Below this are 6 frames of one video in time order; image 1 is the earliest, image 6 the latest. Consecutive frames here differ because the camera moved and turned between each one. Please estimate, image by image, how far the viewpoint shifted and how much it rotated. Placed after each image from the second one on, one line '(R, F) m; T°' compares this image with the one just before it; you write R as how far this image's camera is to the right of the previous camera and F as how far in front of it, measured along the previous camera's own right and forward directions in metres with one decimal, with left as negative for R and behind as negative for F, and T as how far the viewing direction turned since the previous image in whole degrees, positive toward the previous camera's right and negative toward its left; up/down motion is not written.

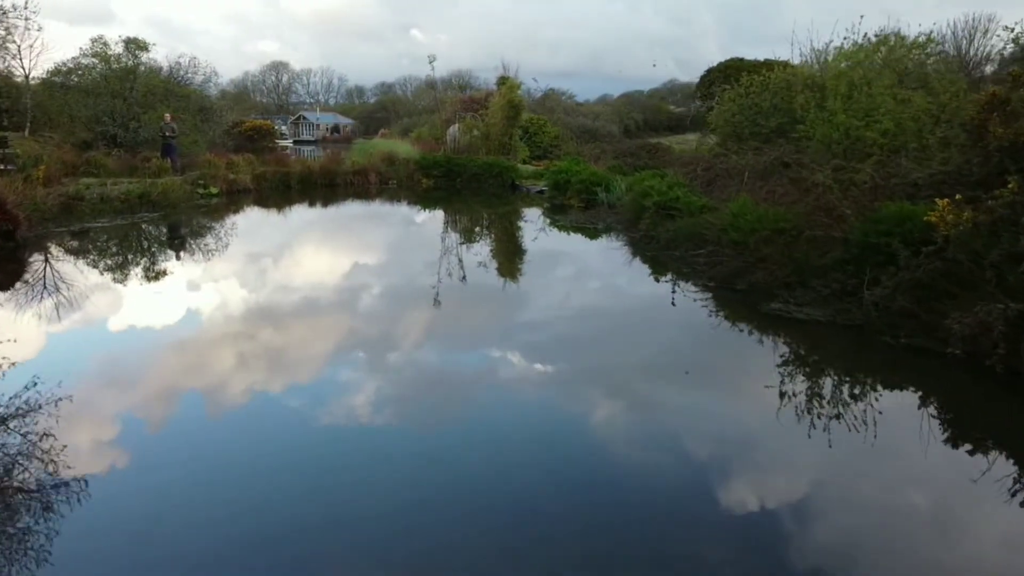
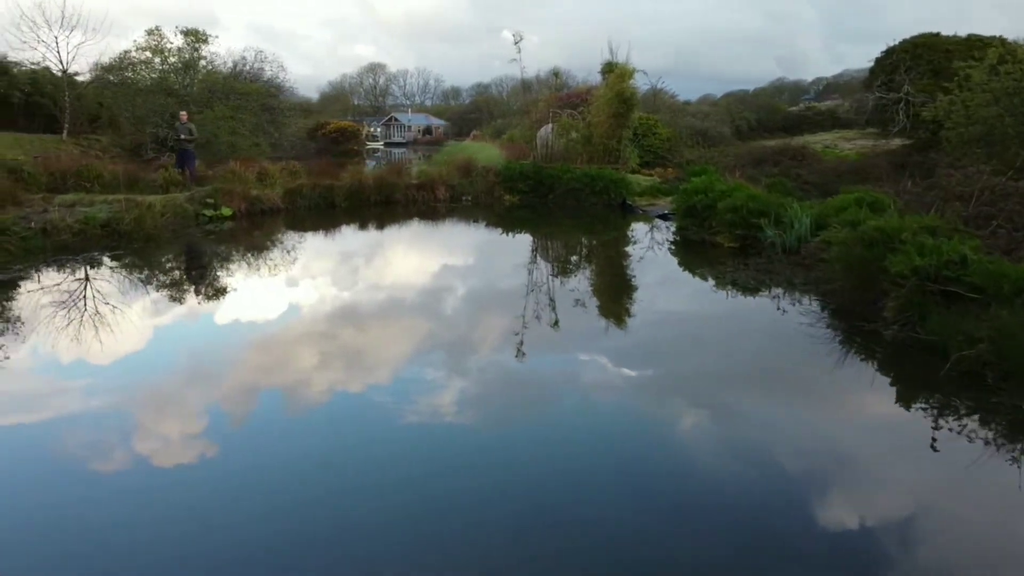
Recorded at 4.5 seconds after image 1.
(-0.1, +1.1) m; -6°
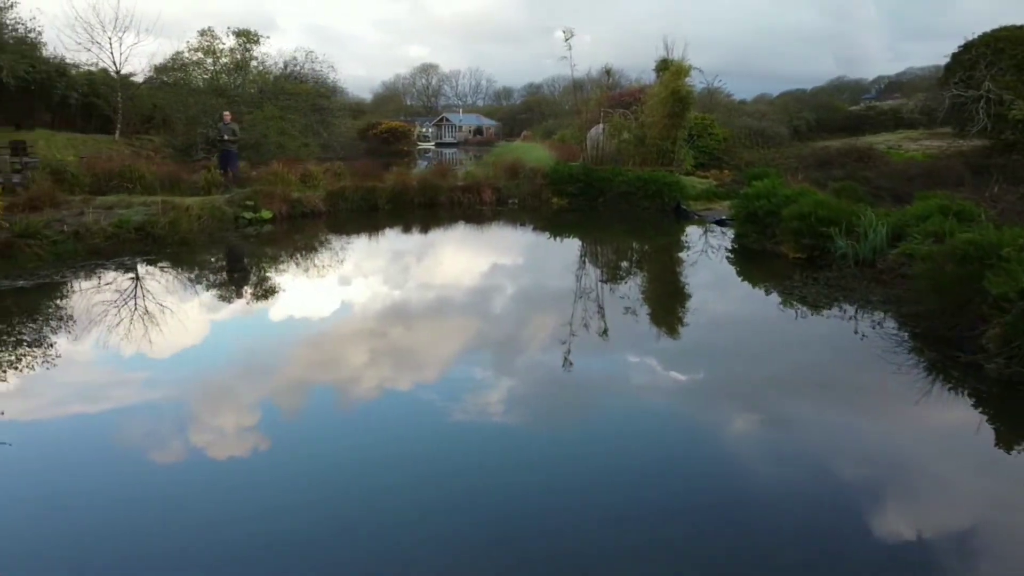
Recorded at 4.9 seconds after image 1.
(0.0, +0.1) m; -4°
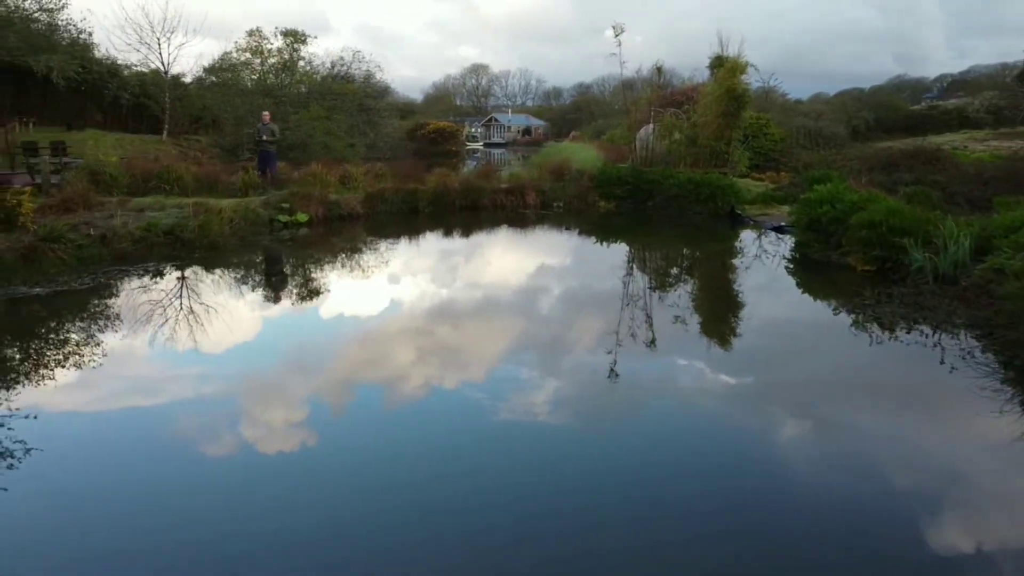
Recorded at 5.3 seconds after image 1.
(0.0, +0.1) m; -3°
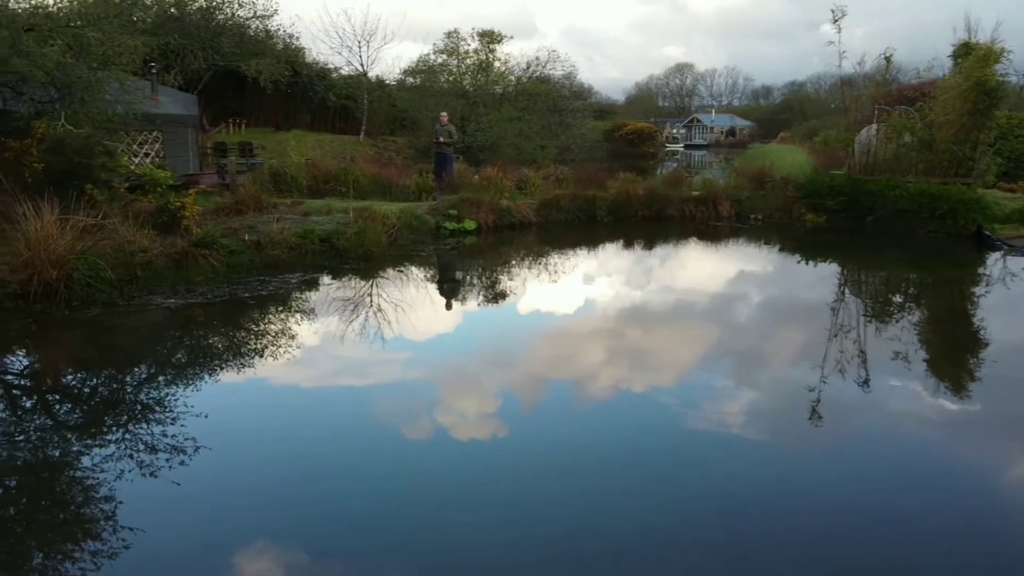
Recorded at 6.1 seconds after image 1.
(0.0, +0.3) m; -14°
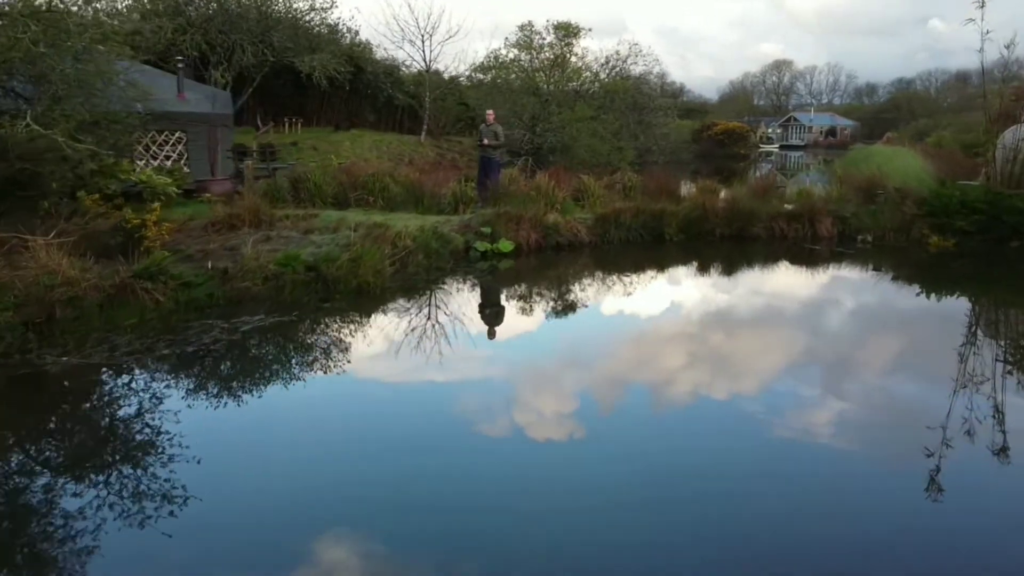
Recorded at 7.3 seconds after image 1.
(+0.1, +0.5) m; -6°
